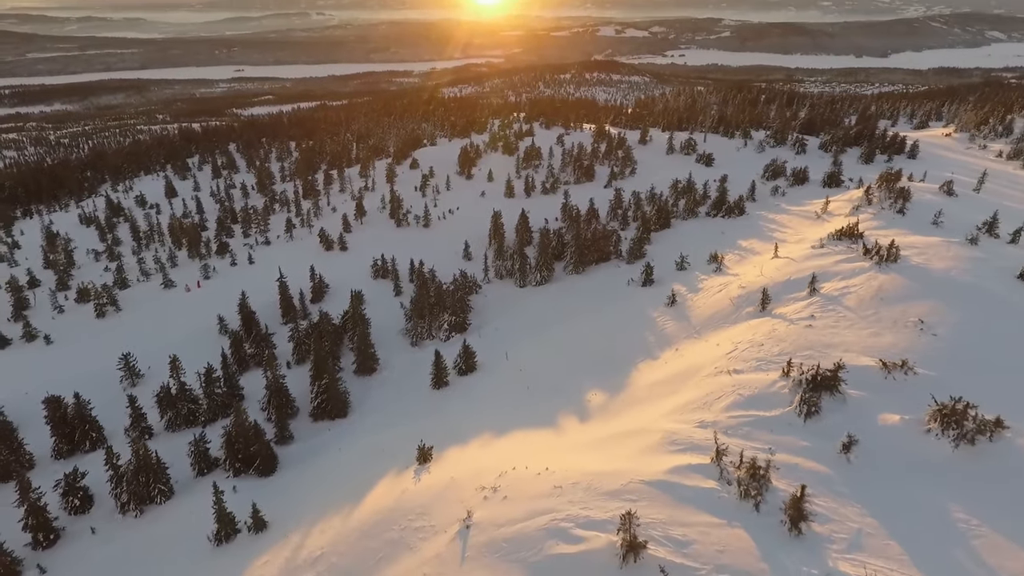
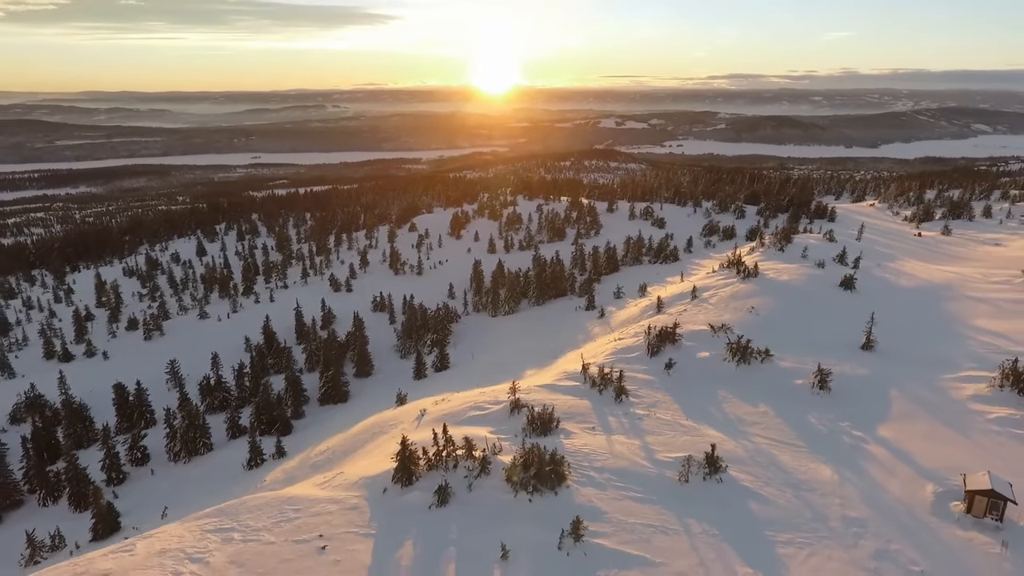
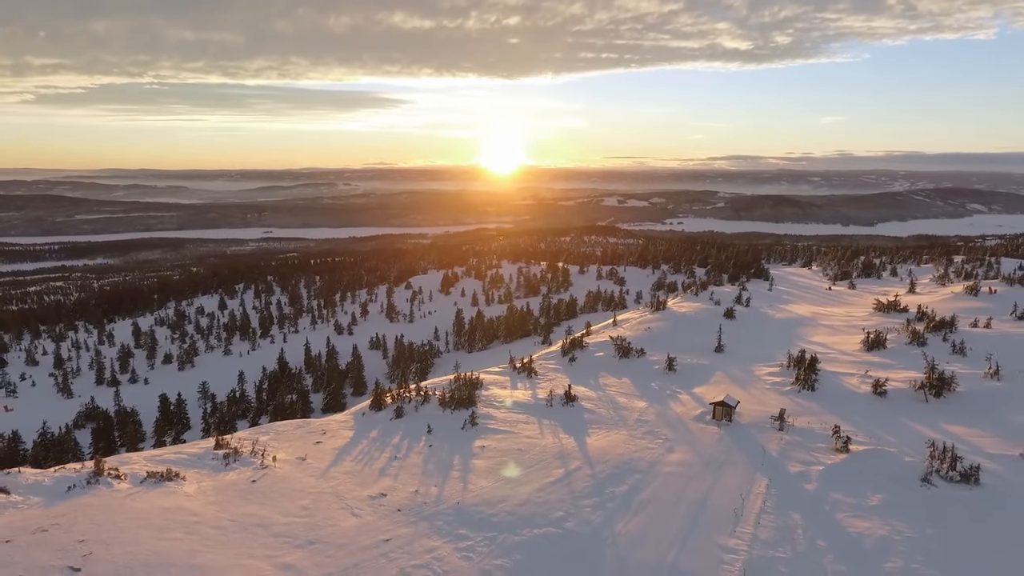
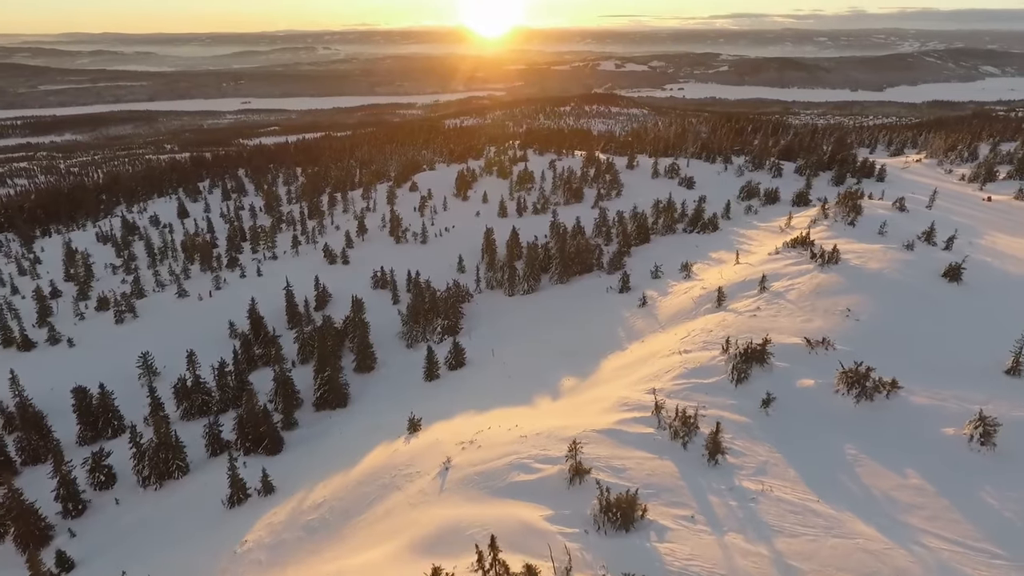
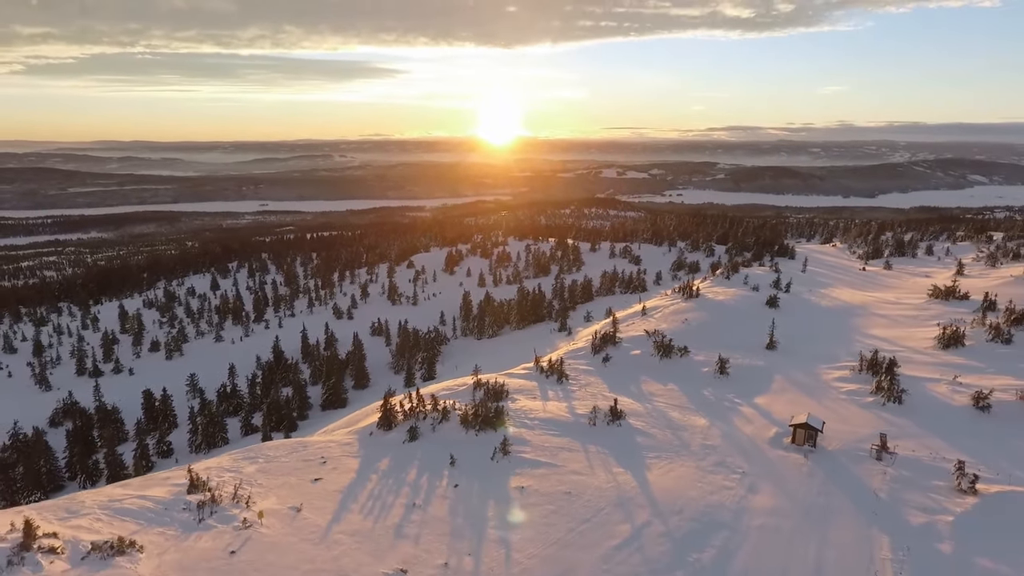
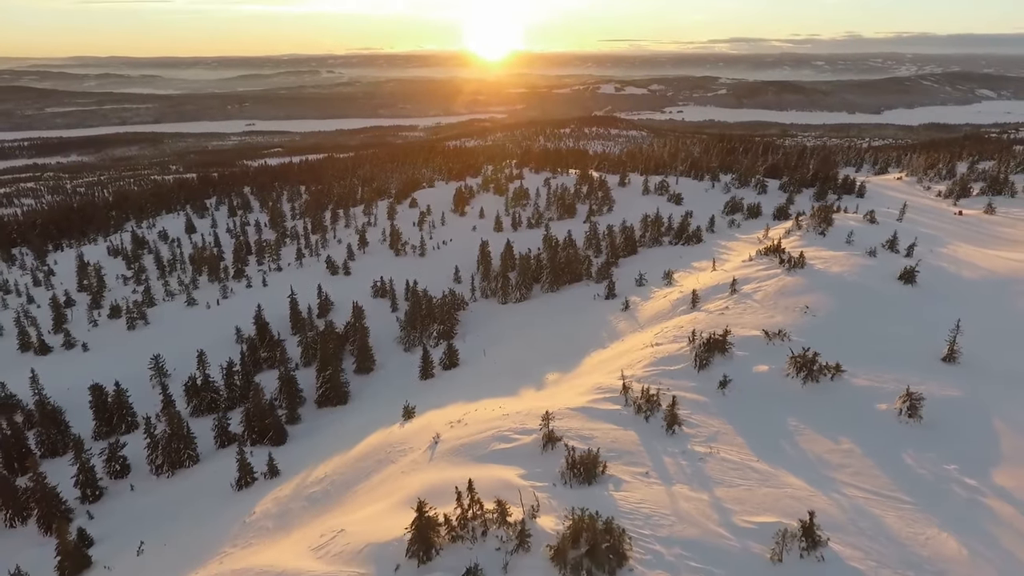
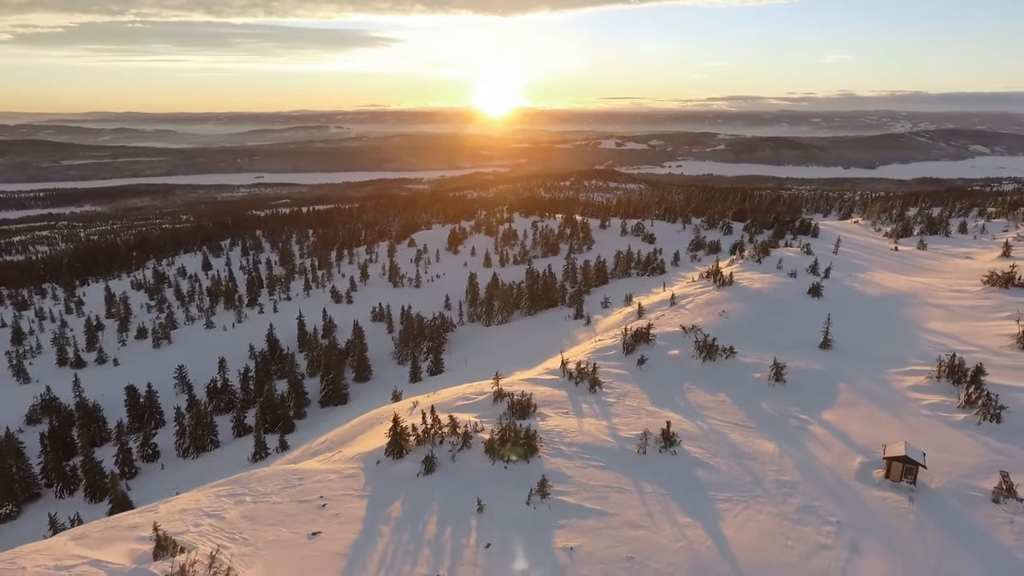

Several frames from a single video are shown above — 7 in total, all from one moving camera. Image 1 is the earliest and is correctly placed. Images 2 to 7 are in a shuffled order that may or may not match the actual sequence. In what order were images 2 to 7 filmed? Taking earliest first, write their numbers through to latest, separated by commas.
4, 6, 2, 7, 5, 3
